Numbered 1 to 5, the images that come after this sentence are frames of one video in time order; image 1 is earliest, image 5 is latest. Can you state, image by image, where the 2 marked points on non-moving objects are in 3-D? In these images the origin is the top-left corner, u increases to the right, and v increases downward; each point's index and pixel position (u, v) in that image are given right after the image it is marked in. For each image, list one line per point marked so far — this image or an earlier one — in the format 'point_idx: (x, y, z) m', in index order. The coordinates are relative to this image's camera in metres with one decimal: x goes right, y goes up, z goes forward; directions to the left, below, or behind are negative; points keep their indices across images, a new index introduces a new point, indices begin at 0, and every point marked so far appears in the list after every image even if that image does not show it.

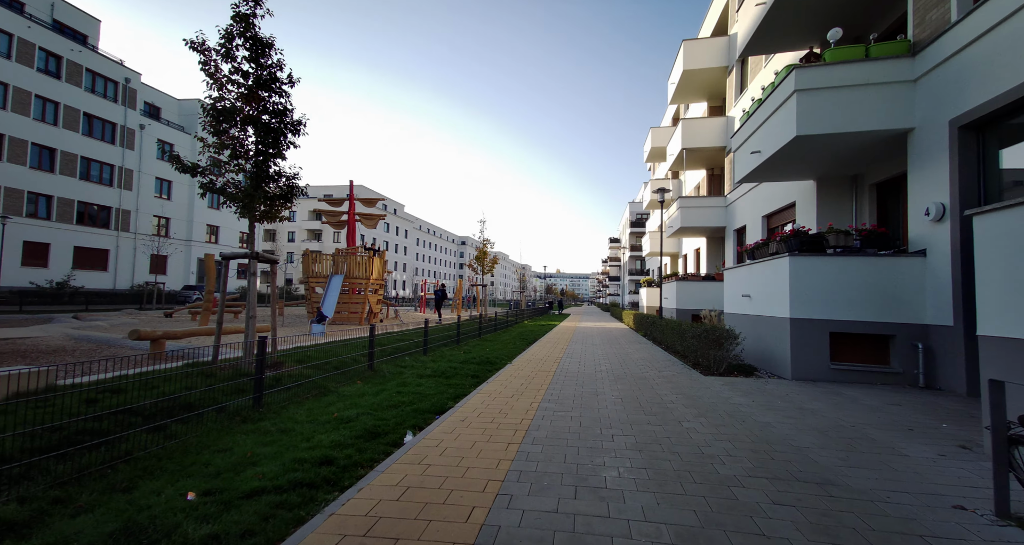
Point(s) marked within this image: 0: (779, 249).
0: (+4.6, +0.4, +7.4) m
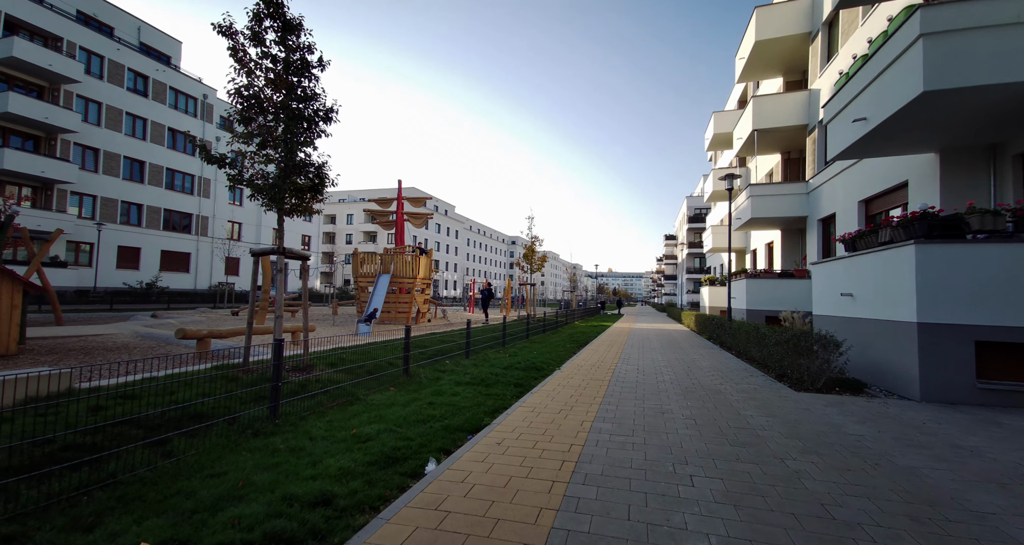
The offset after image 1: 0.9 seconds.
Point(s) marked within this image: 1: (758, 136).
0: (+5.3, +0.5, +6.0) m
1: (+7.9, +4.4, +13.8) m
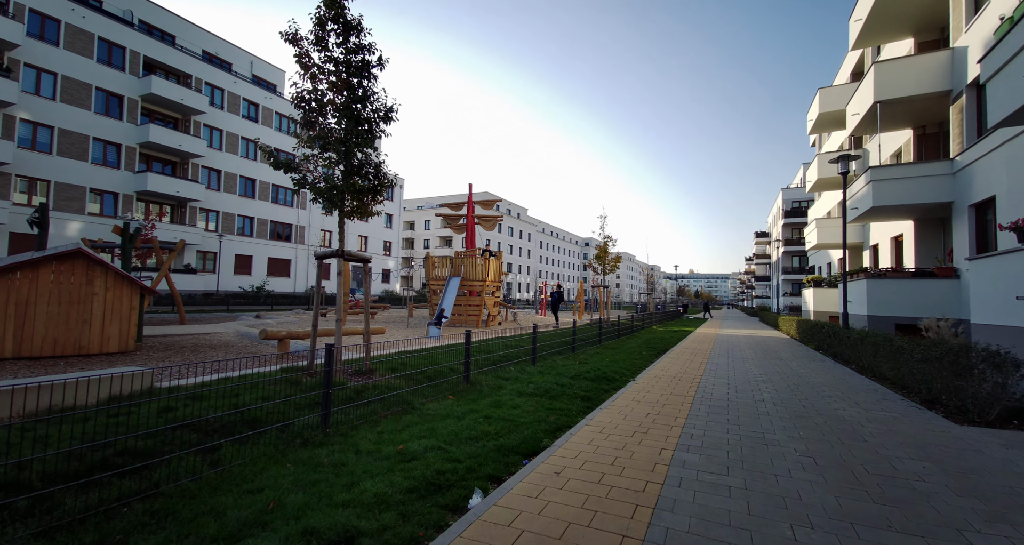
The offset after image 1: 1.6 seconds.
0: (+6.0, +0.5, +4.4) m
1: (+9.9, +4.4, +11.7) m
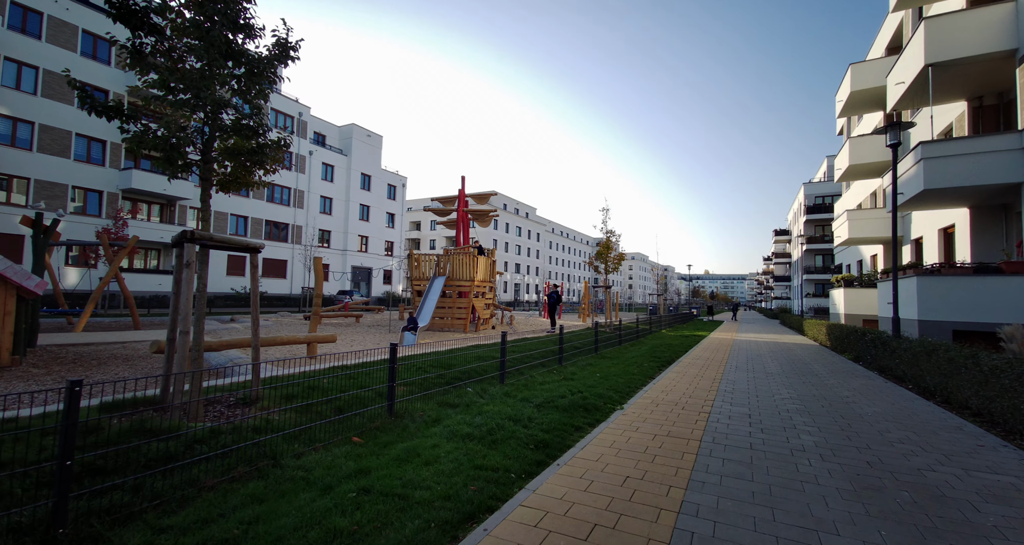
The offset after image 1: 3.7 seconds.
0: (+5.3, +0.7, +2.5) m
1: (+9.3, +4.5, +9.7) m
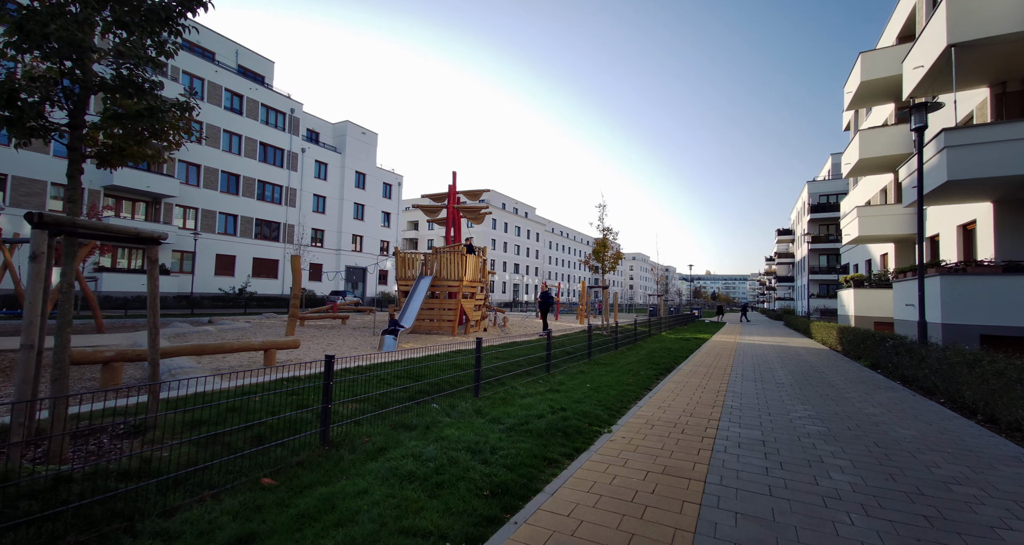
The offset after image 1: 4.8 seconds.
0: (+4.9, +0.7, +1.6) m
1: (+9.0, +4.6, +8.7) m
